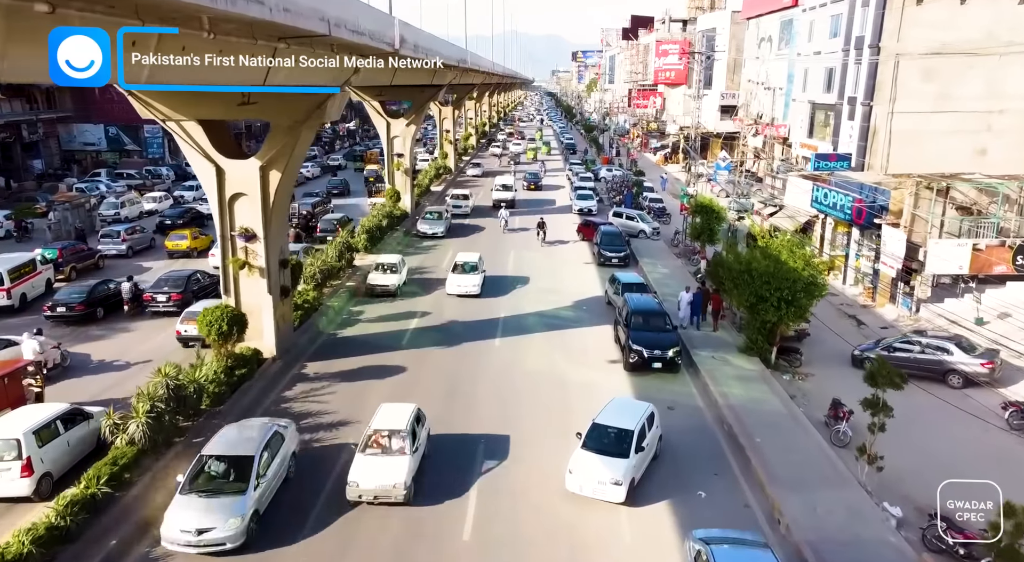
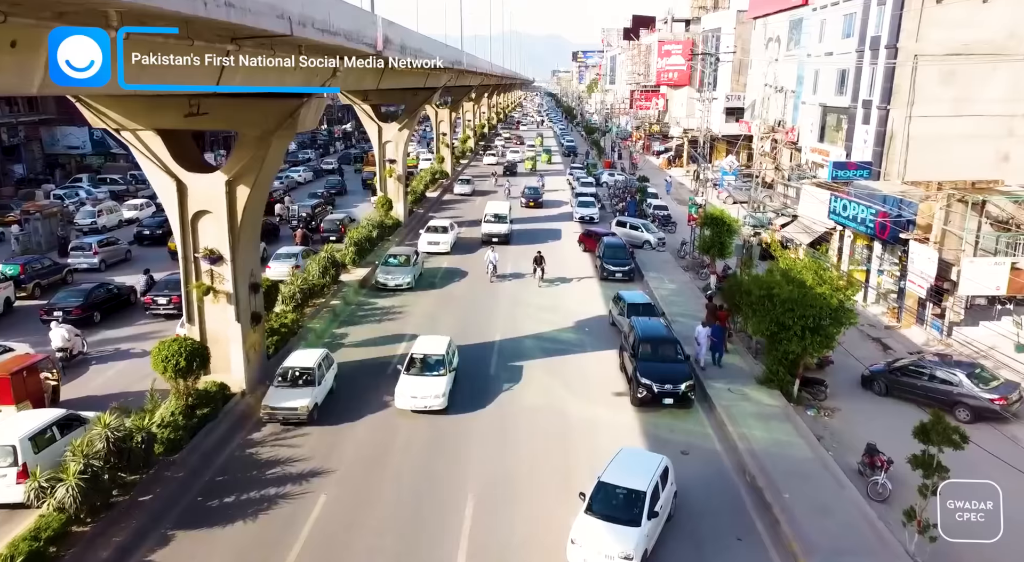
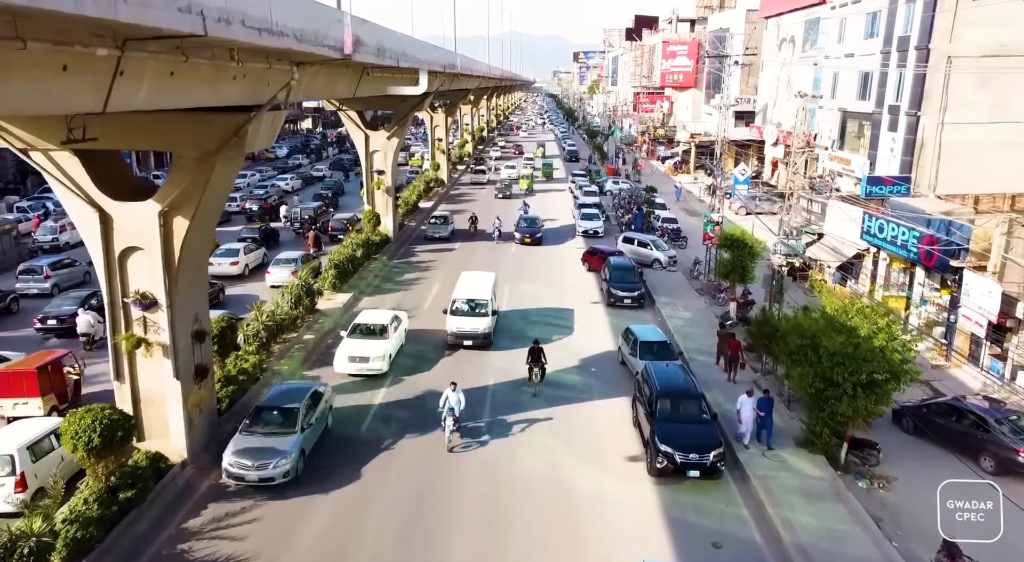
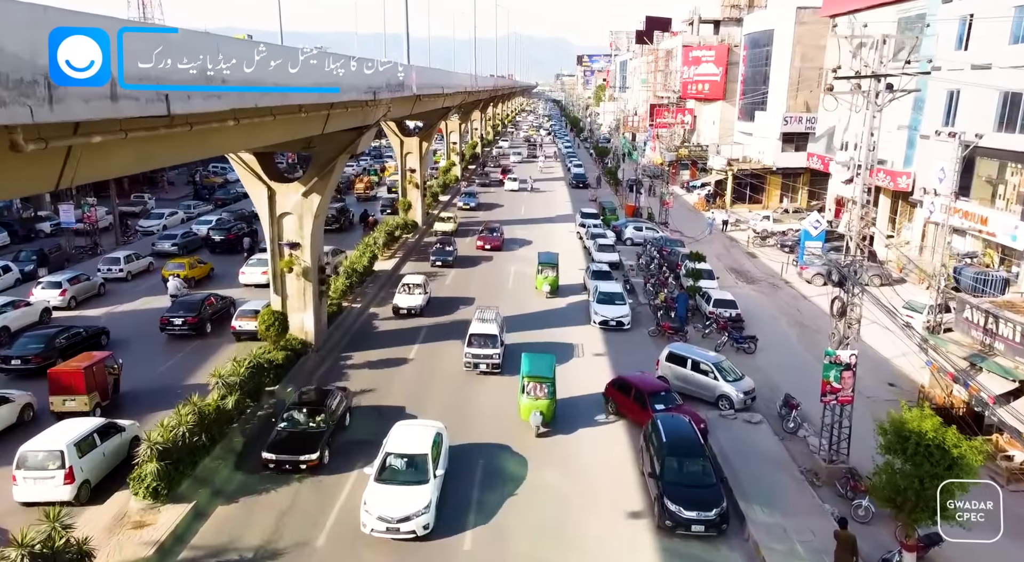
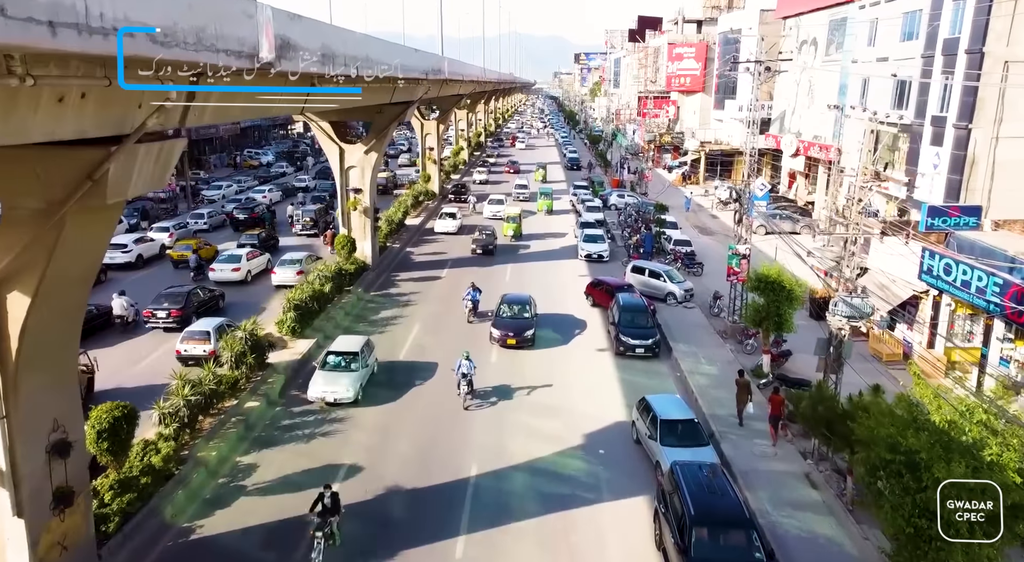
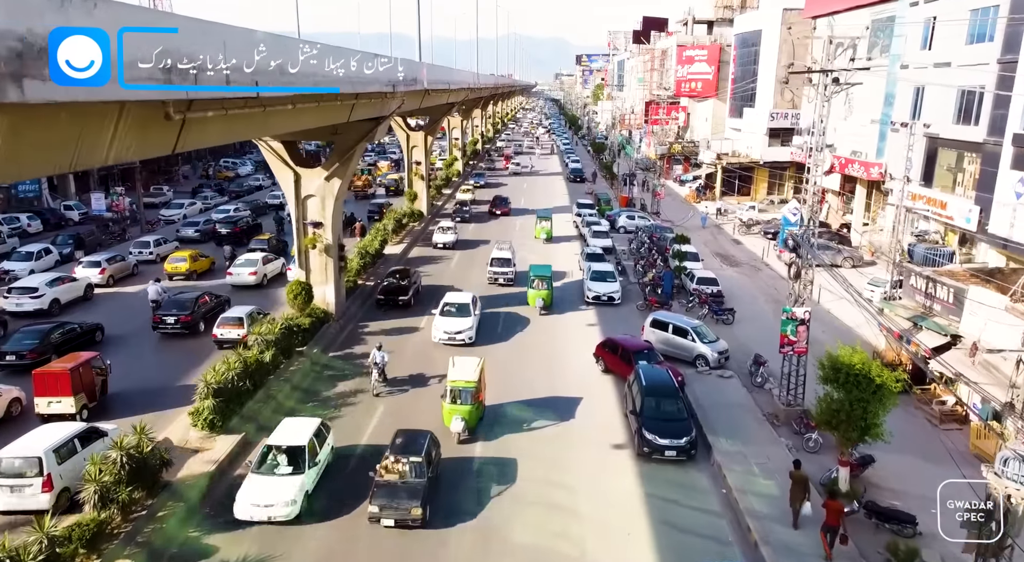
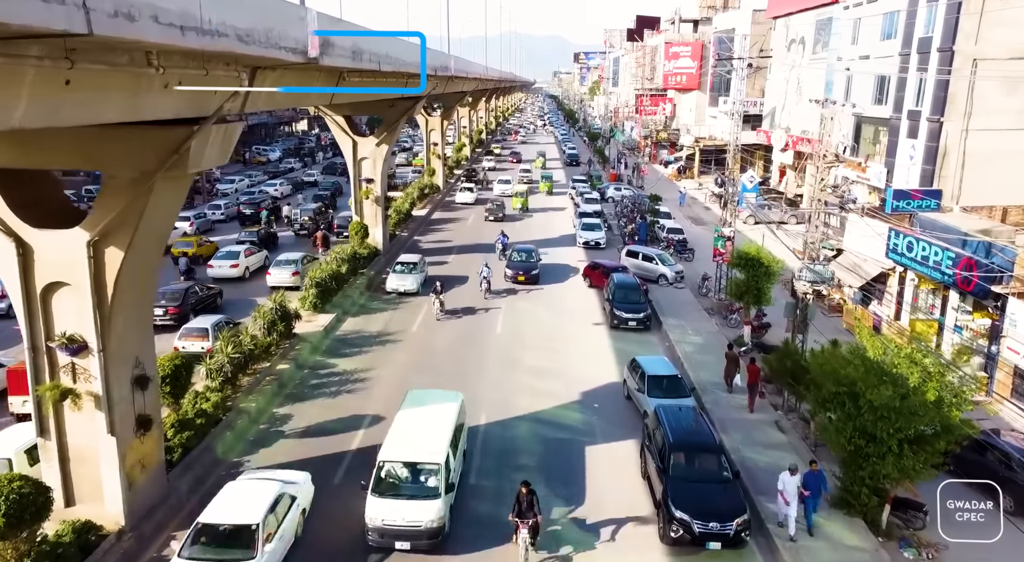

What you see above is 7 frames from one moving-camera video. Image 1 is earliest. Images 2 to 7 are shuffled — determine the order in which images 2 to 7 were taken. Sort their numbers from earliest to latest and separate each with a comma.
2, 3, 7, 5, 6, 4
